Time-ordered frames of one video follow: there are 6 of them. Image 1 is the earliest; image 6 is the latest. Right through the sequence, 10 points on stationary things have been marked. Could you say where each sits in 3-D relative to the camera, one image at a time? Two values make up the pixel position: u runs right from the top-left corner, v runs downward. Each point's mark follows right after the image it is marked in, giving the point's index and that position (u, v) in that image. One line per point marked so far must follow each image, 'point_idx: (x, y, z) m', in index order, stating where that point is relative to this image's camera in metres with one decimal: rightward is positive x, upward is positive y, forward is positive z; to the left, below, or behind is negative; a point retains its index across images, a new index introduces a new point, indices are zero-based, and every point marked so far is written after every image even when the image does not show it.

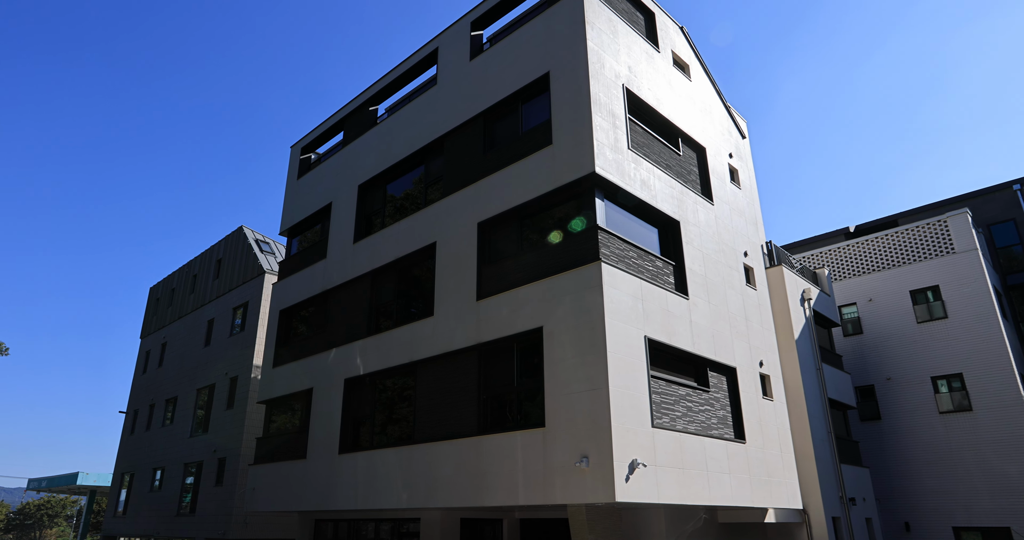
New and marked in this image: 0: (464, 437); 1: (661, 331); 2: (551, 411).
0: (-1.0, -3.3, +12.0) m
1: (+2.8, -1.1, +11.4) m
2: (+0.7, -2.5, +10.6) m
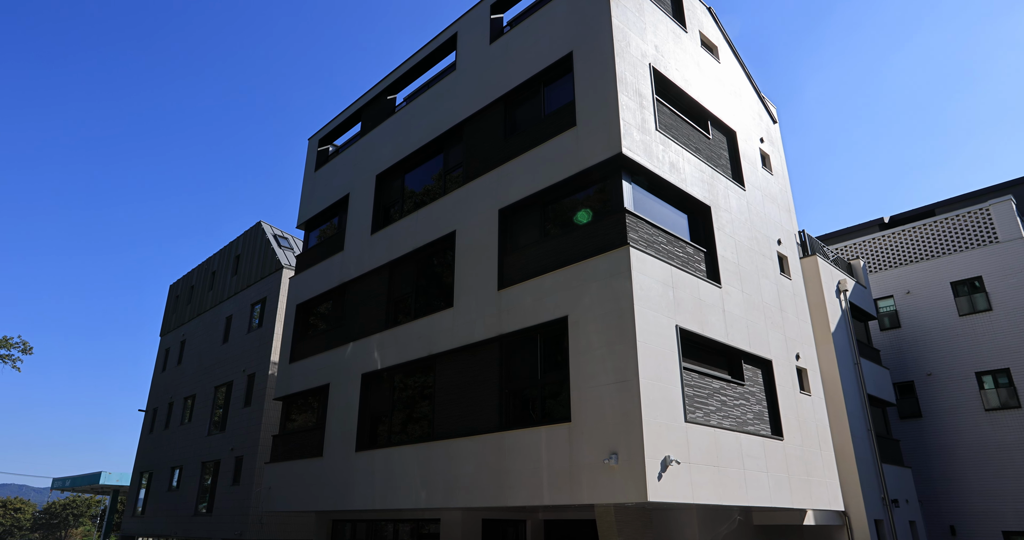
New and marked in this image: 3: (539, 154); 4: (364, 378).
0: (-0.5, -3.1, +11.4) m
1: (+3.2, -0.9, +10.7) m
2: (+1.1, -2.3, +10.0) m
3: (+0.6, +2.4, +12.1) m
4: (-3.6, -2.6, +14.9) m
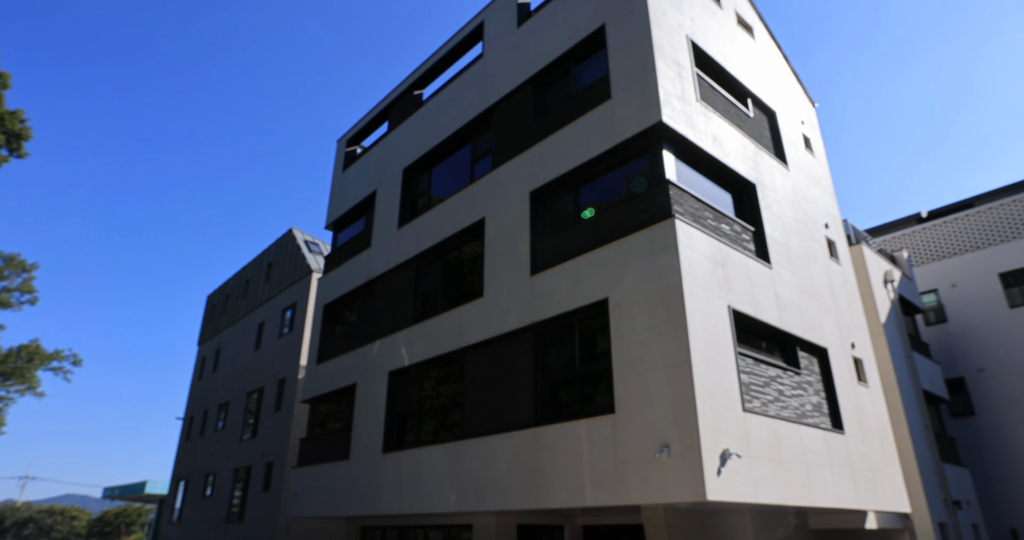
0: (+0.1, -2.8, +10.6) m
1: (+3.8, -0.5, +9.9) m
2: (+1.7, -1.9, +9.2) m
3: (+1.2, +2.7, +11.5) m
4: (-2.8, -2.5, +14.2) m
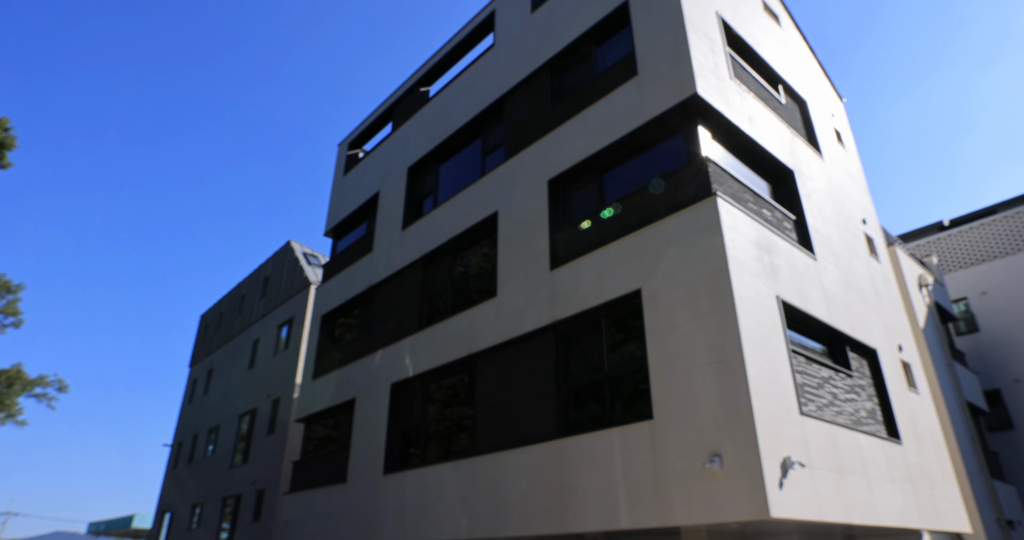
0: (+0.4, -2.7, +9.5) m
1: (+4.2, -0.3, +8.9) m
2: (+2.0, -1.7, +8.1) m
3: (+1.5, +2.8, +10.6) m
4: (-2.5, -2.6, +13.0) m
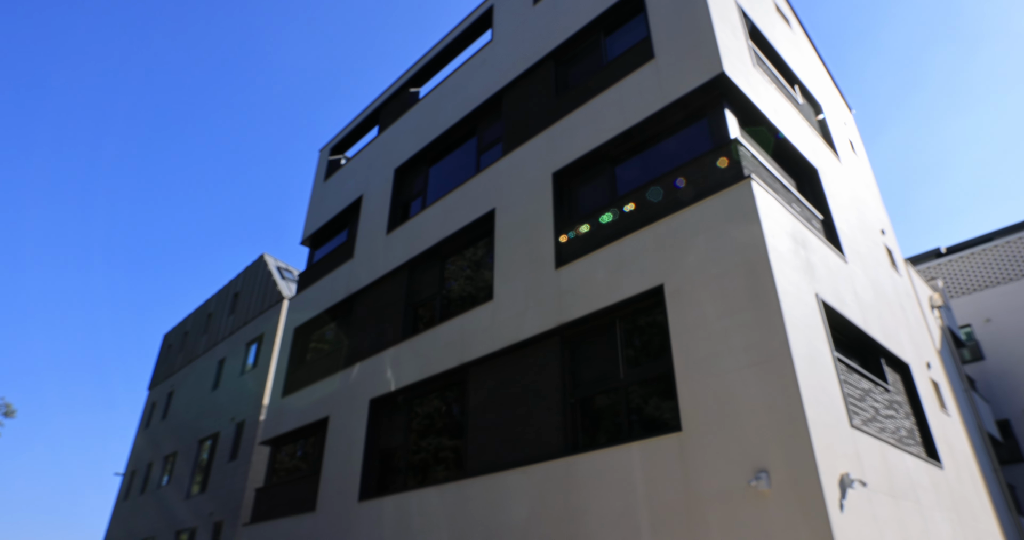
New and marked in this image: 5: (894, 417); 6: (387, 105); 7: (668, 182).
0: (+0.4, -2.6, +8.3) m
1: (+4.2, -0.3, +8.0) m
2: (+2.1, -1.6, +7.0) m
3: (+1.5, +2.8, +9.7) m
4: (-2.7, -2.6, +11.7) m
5: (+5.4, -2.1, +8.5) m
6: (-3.4, +4.5, +16.4) m
7: (+2.3, +1.3, +8.4) m
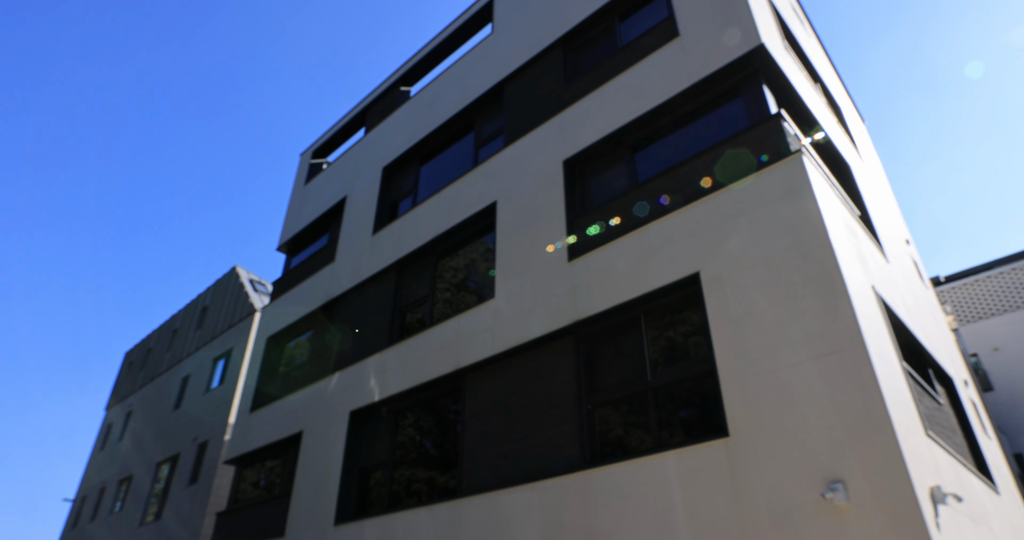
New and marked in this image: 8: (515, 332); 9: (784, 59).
0: (+0.5, -2.4, +7.1) m
1: (+4.4, -0.2, +7.1) m
2: (+2.2, -1.4, +5.9) m
3: (+1.7, +2.8, +9.0) m
4: (-2.7, -2.6, +10.4) m
5: (+5.5, -2.0, +7.6) m
6: (-3.5, +4.3, +15.5) m
7: (+2.4, +1.4, +7.5) m
8: (0.0, -0.9, +8.5) m
9: (+3.7, +2.8, +8.1) m
